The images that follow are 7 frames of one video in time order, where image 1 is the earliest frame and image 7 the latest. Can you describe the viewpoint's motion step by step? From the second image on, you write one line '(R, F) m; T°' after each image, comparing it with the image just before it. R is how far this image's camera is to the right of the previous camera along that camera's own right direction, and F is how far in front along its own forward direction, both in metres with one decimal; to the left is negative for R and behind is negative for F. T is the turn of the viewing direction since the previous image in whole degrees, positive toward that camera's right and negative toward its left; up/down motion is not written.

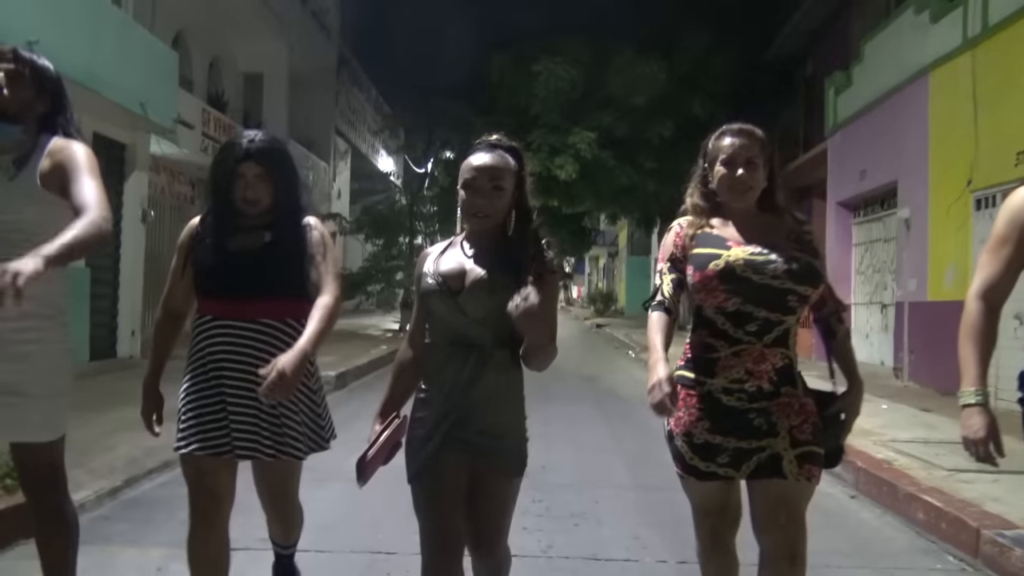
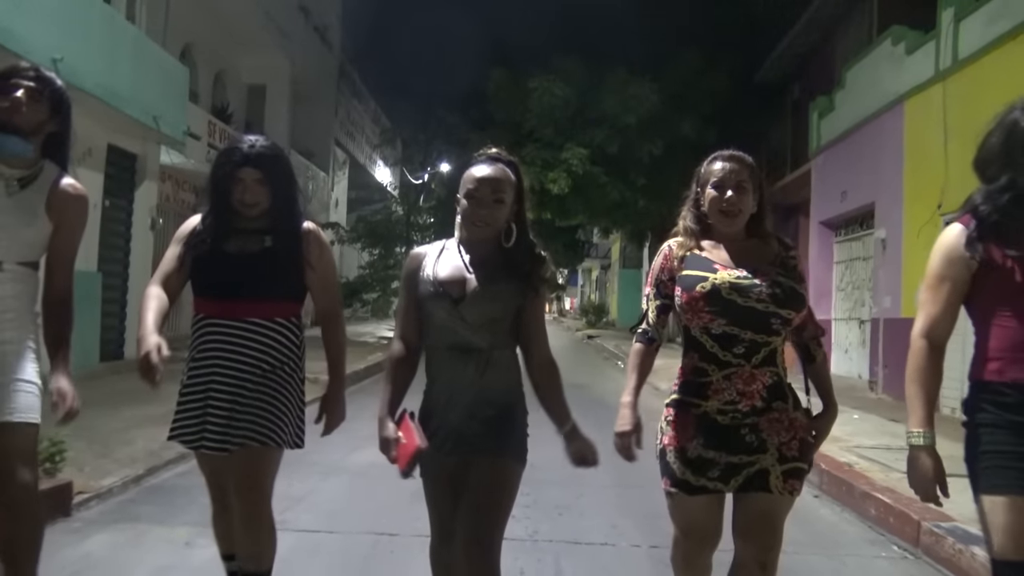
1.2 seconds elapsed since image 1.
(0.0, -0.5) m; 0°
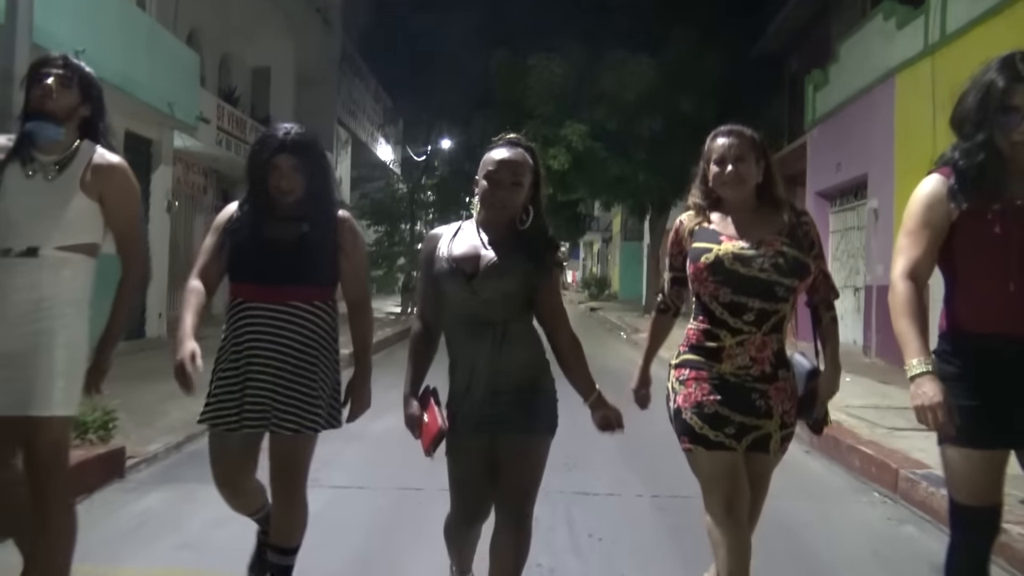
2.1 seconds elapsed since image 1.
(0.0, -0.4) m; 0°
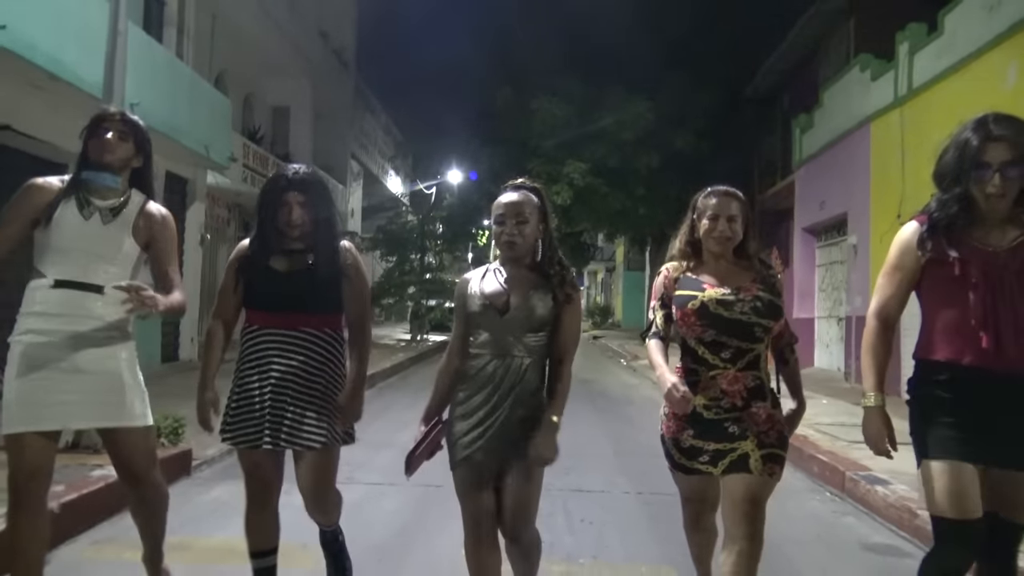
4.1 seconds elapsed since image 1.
(0.0, -1.0) m; 0°
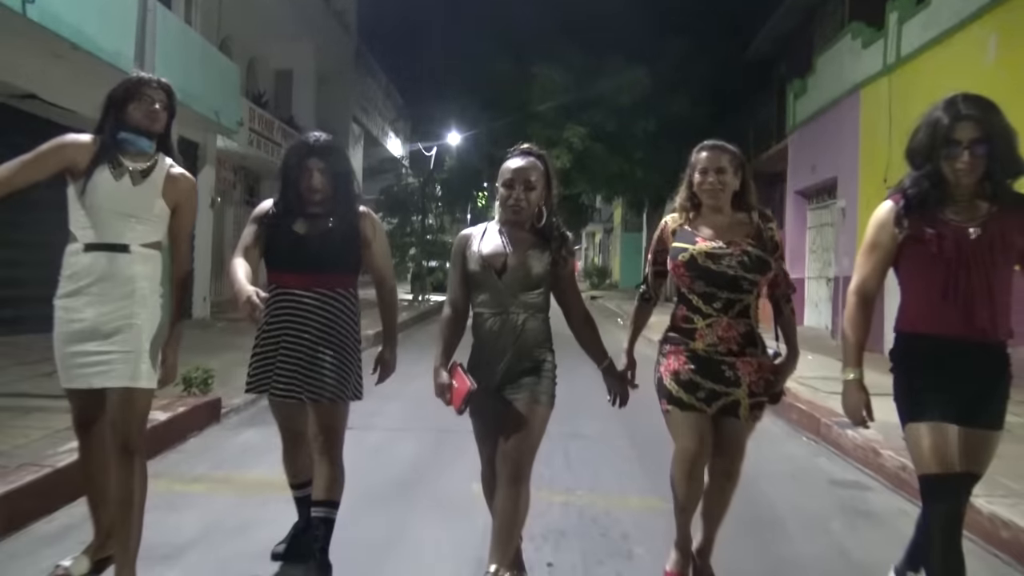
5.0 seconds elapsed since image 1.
(0.0, -0.5) m; 0°
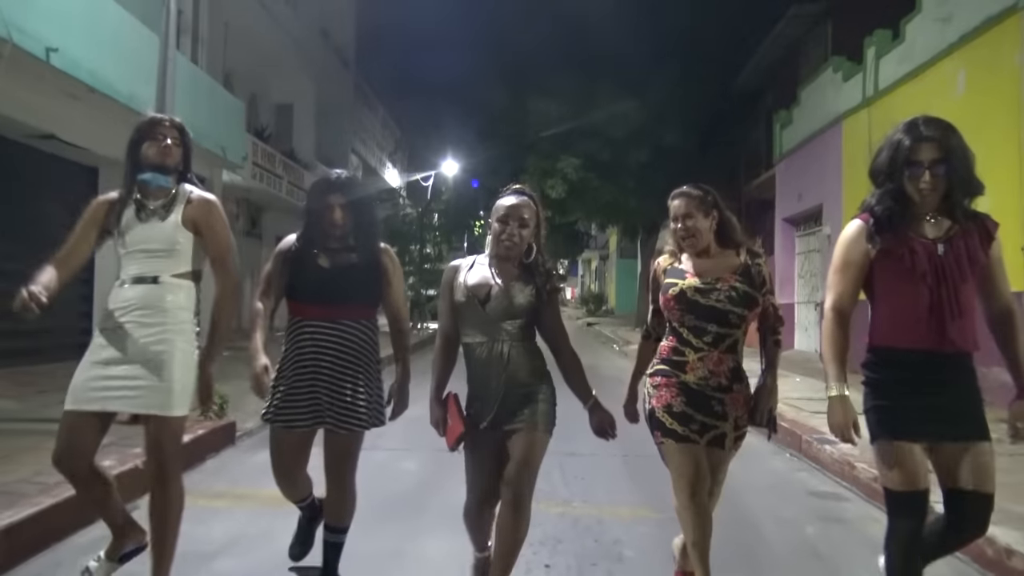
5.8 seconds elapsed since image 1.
(0.0, -0.4) m; 0°
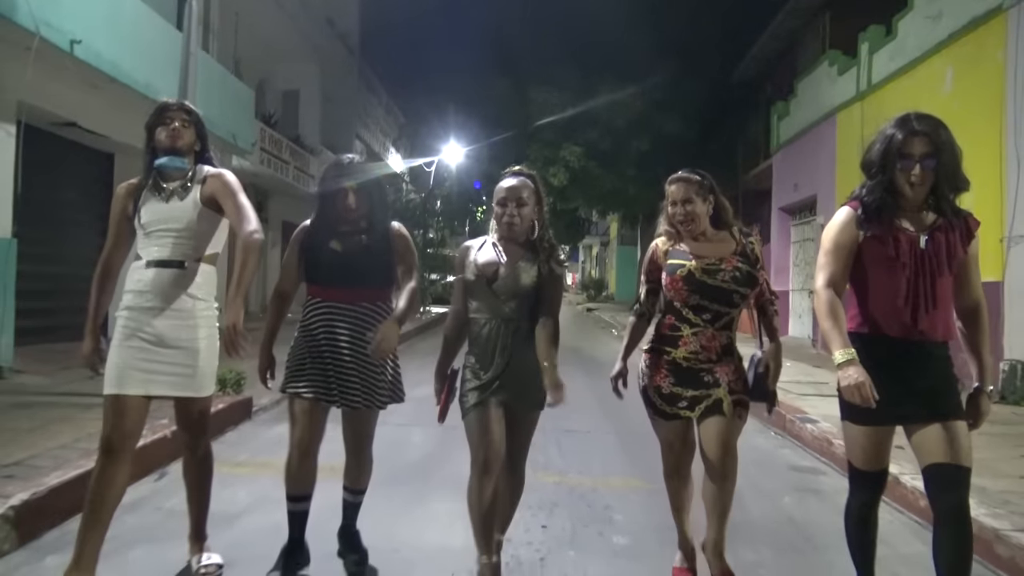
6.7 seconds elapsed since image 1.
(0.0, -0.4) m; 0°
